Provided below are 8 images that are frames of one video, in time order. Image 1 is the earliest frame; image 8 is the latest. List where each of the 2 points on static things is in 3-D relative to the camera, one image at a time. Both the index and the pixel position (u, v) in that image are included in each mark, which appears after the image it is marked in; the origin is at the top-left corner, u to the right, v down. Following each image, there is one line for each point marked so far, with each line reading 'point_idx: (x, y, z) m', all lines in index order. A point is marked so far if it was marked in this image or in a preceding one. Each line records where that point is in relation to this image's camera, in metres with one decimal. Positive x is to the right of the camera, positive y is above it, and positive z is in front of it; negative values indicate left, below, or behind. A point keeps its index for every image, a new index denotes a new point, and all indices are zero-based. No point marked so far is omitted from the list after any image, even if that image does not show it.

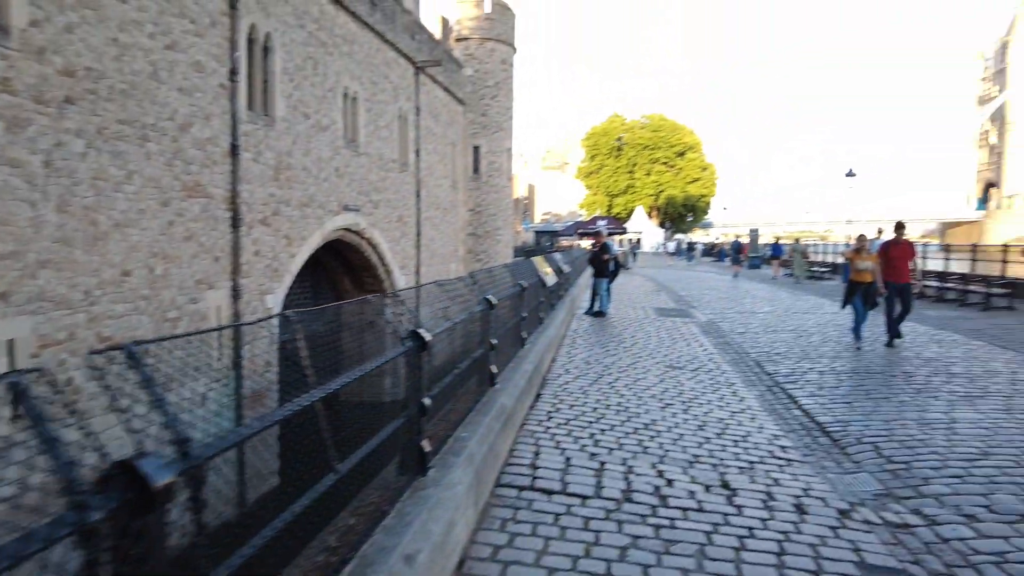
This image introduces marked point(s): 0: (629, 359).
0: (+1.6, -1.0, +9.1) m
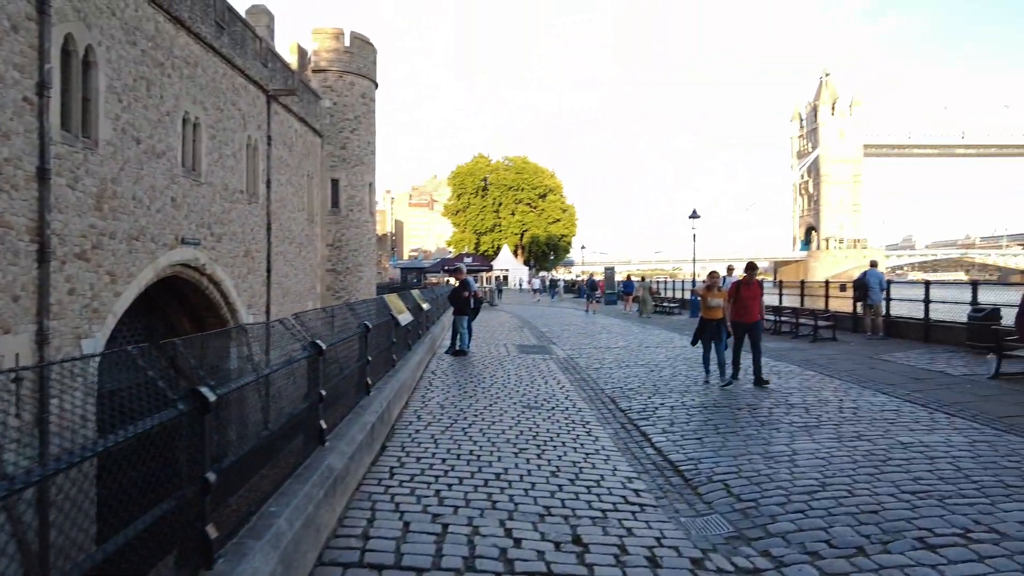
0: (-0.3, -1.5, +8.7) m
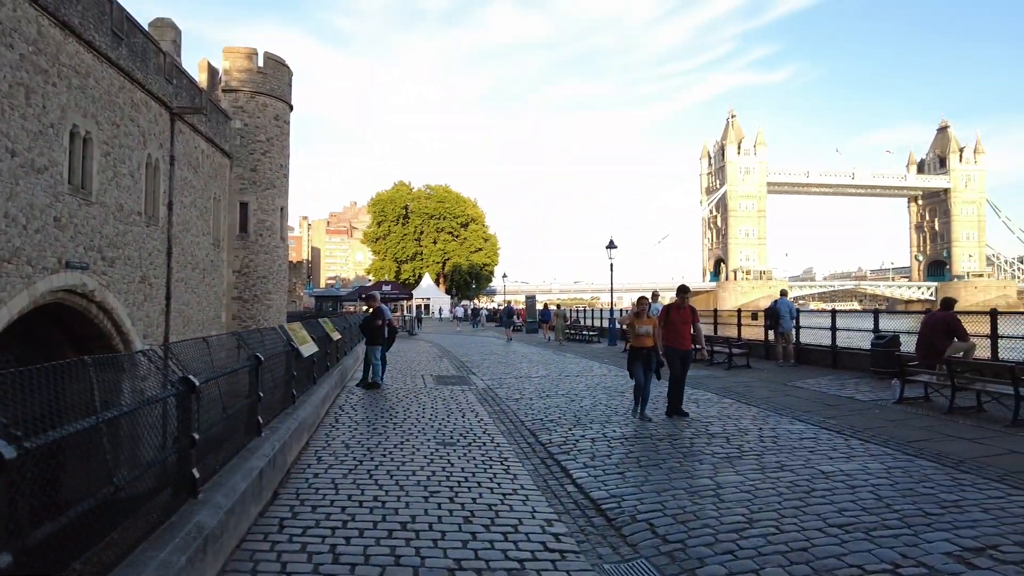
0: (-1.4, -1.8, +8.1) m
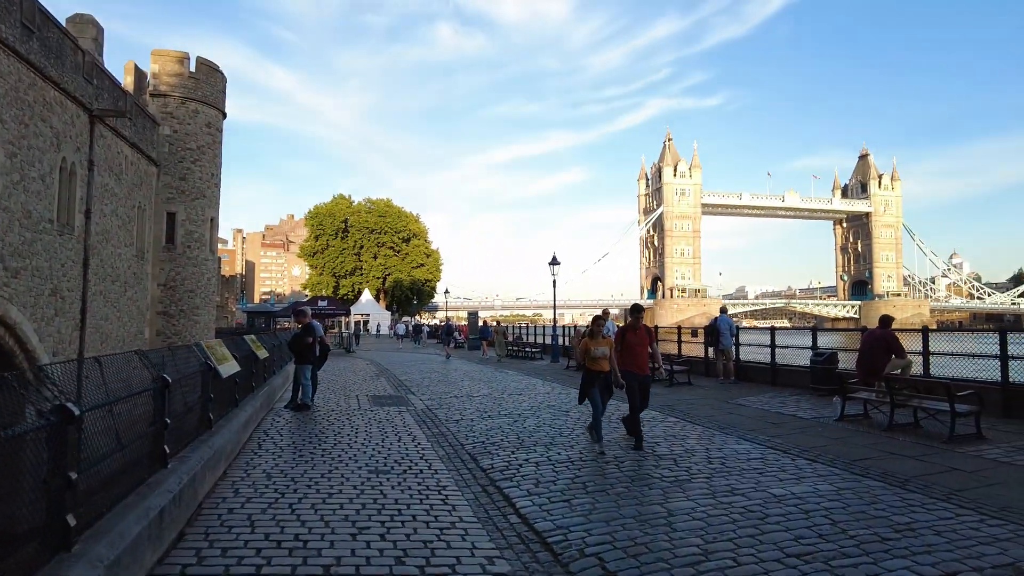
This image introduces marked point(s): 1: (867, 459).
0: (-2.1, -2.0, +7.4) m
1: (+4.3, -2.1, +7.9) m
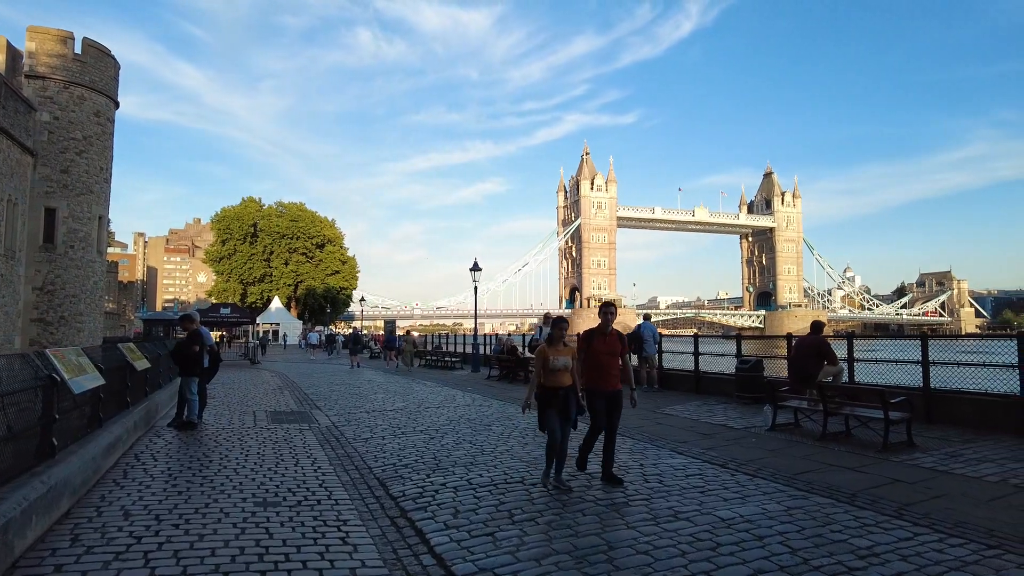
0: (-2.9, -2.0, +6.2) m
1: (+3.3, -2.1, +7.4) m
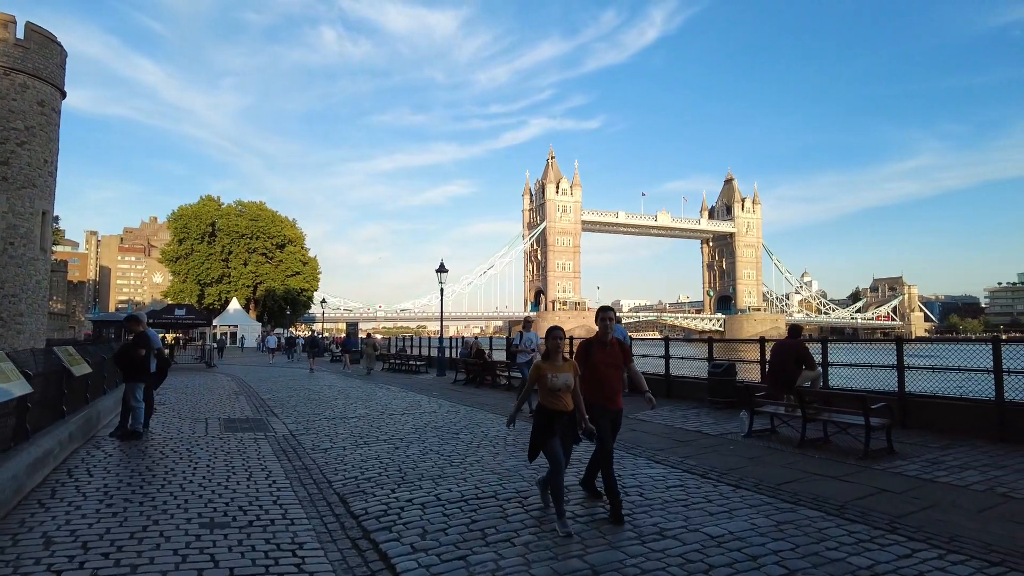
0: (-3.2, -2.0, +5.6) m
1: (+3.0, -2.1, +7.1) m
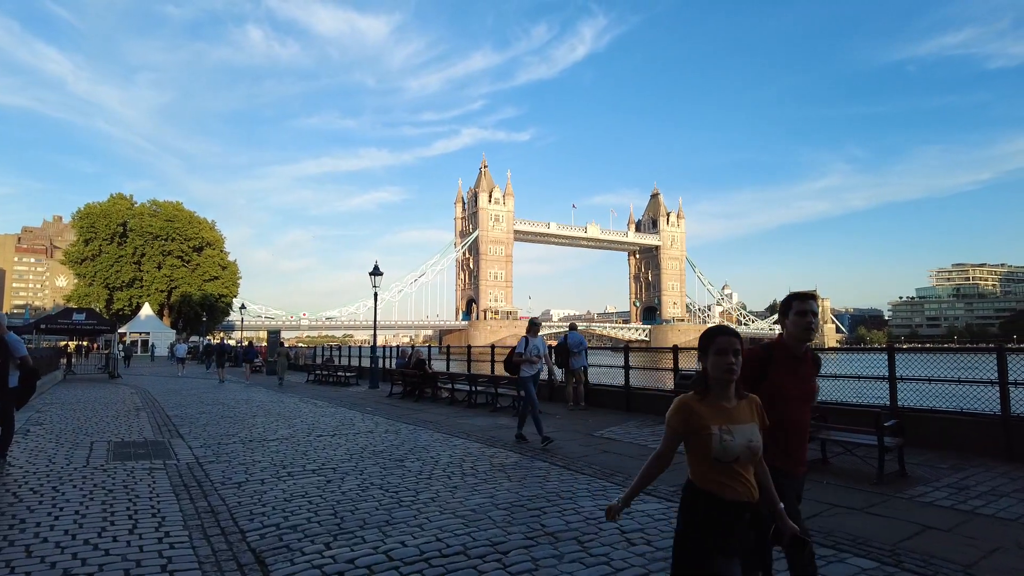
0: (-3.2, -1.8, +3.8) m
1: (+2.8, -2.1, +6.0) m
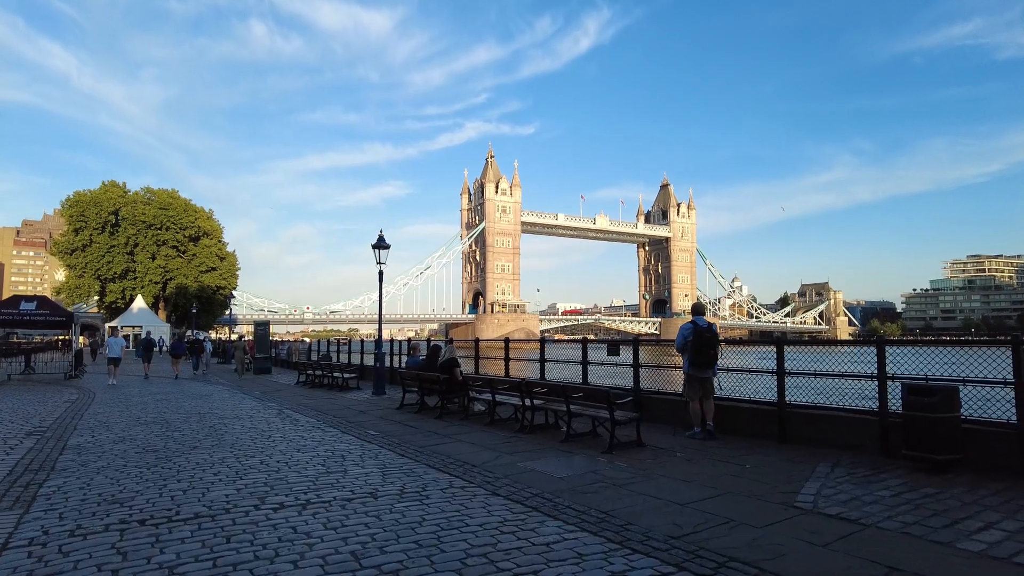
0: (-2.2, -1.4, -1.3) m
1: (+3.8, -1.6, +0.8) m
